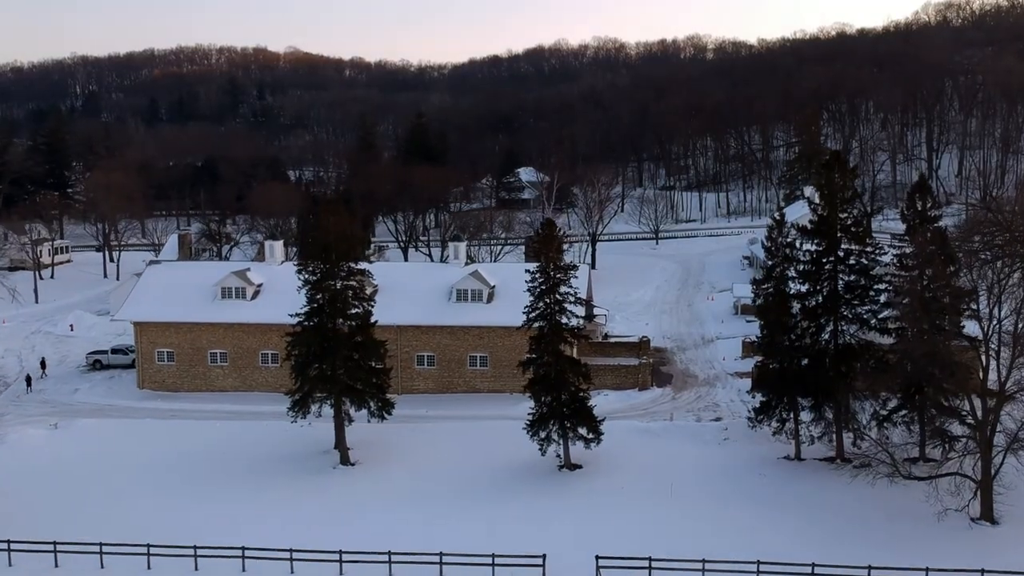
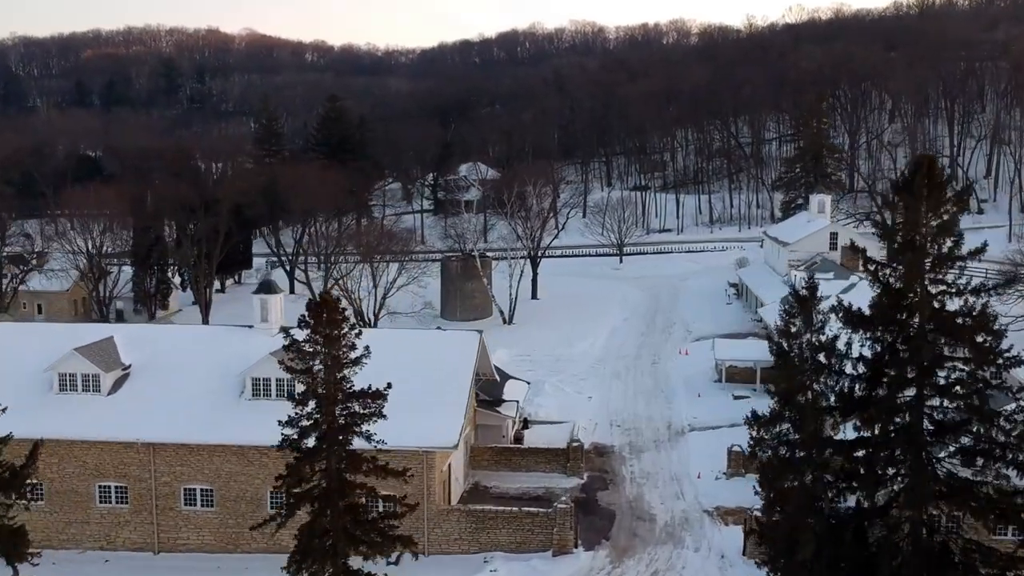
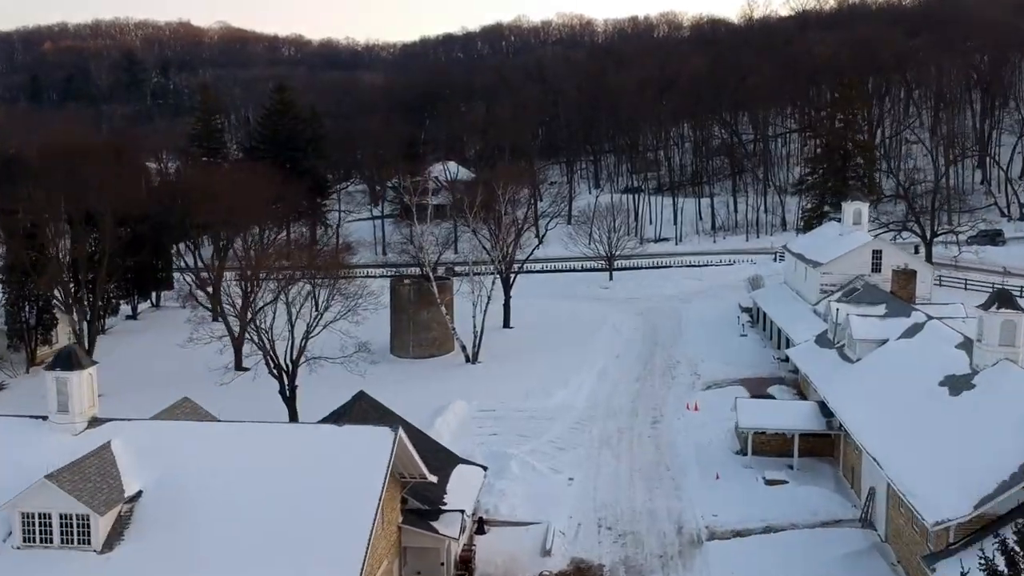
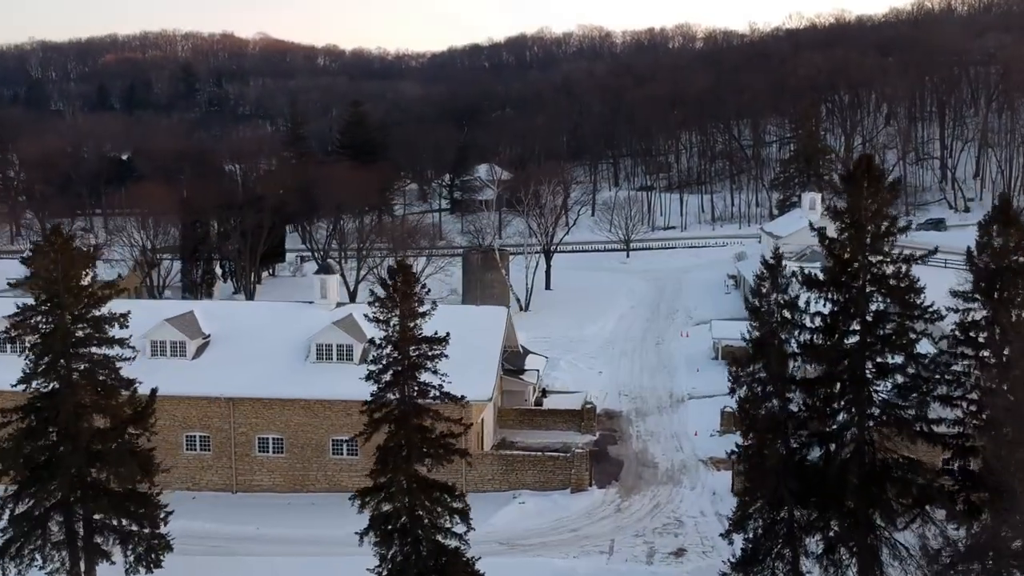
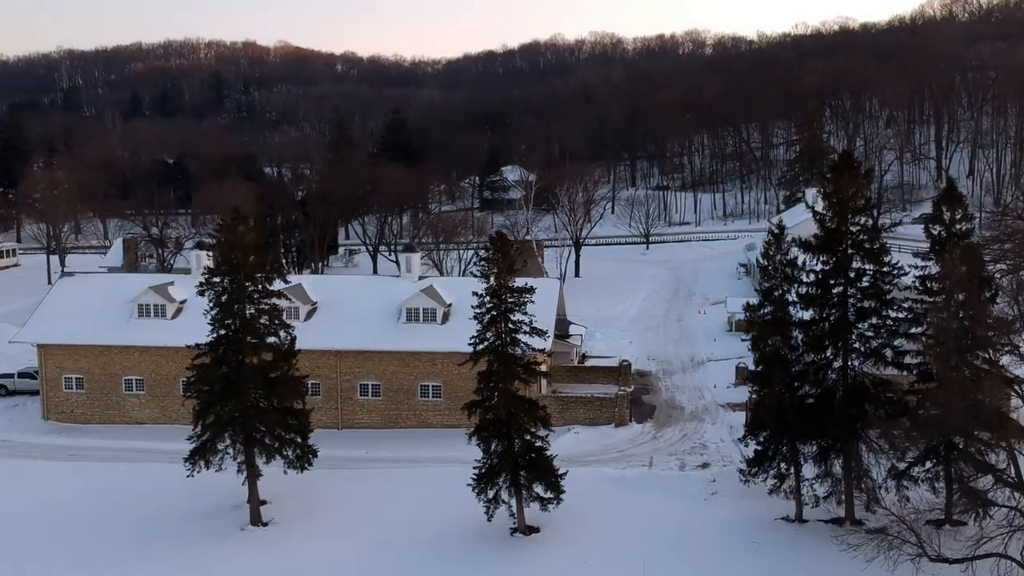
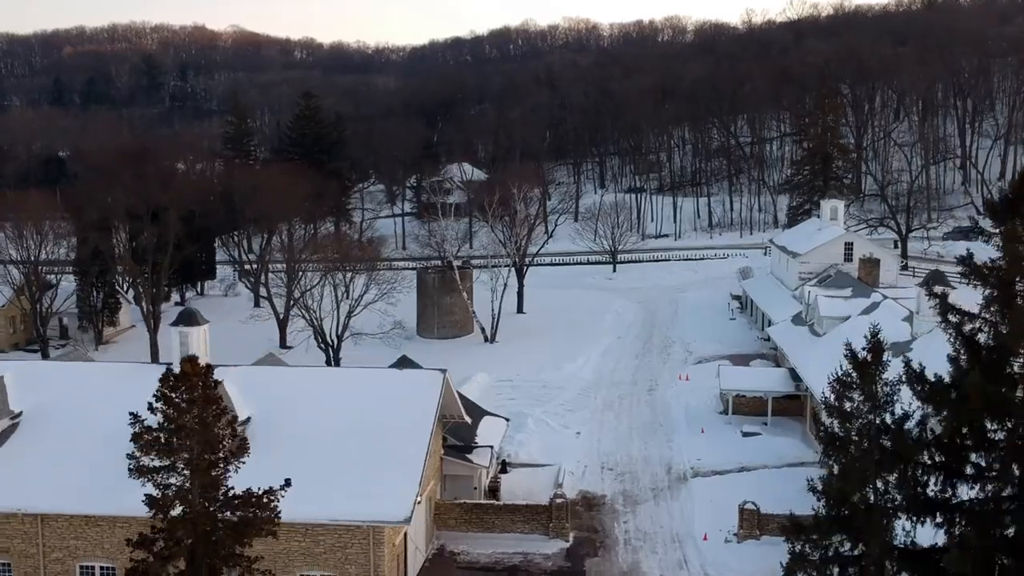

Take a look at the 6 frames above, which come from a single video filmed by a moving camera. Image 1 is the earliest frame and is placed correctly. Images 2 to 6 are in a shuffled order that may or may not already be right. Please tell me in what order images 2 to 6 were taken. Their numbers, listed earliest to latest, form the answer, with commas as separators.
5, 4, 2, 6, 3
